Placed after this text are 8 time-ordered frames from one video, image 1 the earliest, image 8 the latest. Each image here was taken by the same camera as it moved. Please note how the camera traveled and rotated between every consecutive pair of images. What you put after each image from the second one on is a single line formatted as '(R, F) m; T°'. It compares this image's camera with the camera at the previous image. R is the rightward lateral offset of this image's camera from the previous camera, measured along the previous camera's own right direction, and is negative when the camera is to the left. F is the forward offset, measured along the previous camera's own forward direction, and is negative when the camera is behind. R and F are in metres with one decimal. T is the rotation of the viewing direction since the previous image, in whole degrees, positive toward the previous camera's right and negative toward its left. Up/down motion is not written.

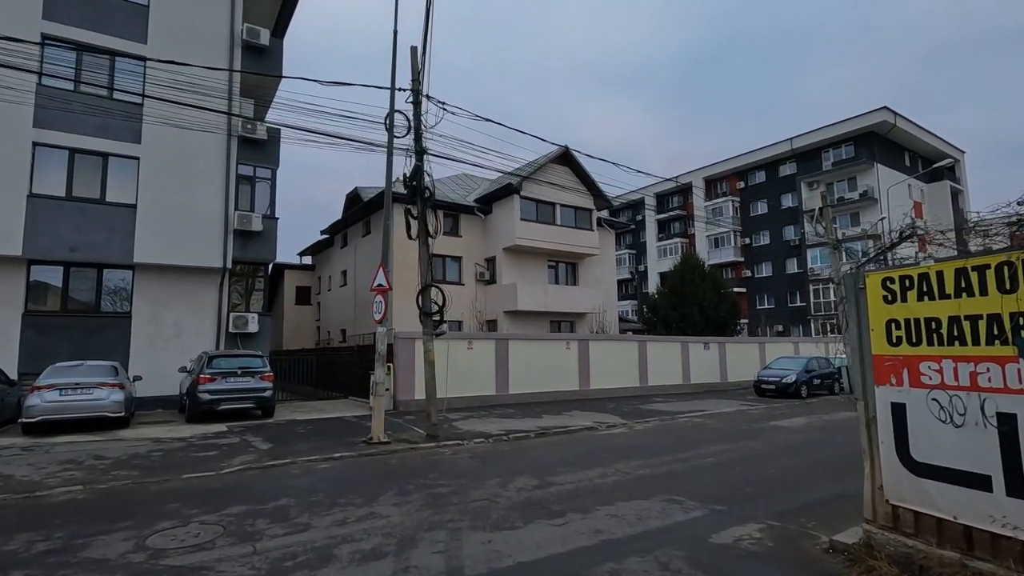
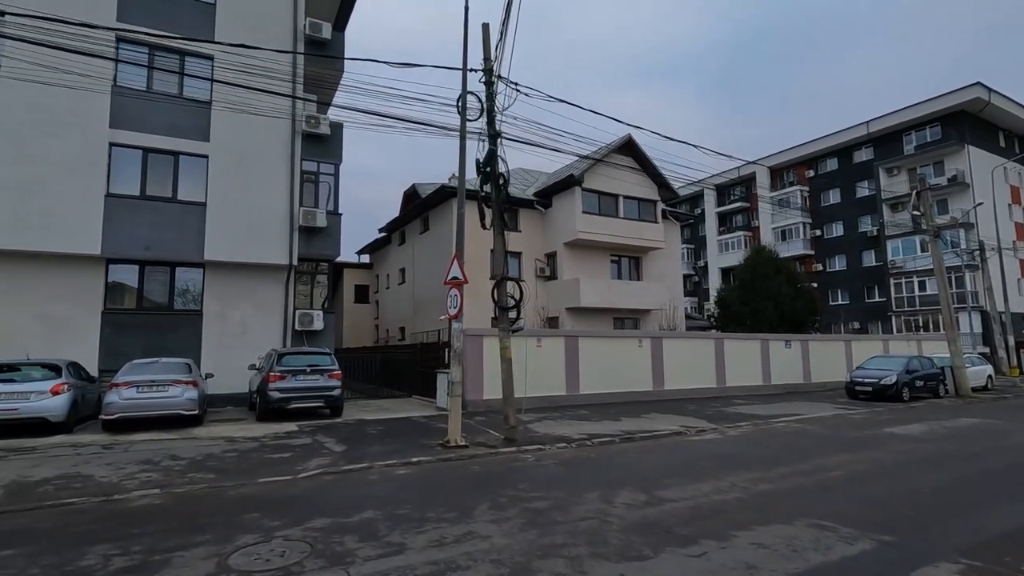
(-0.7, +0.8) m; -5°
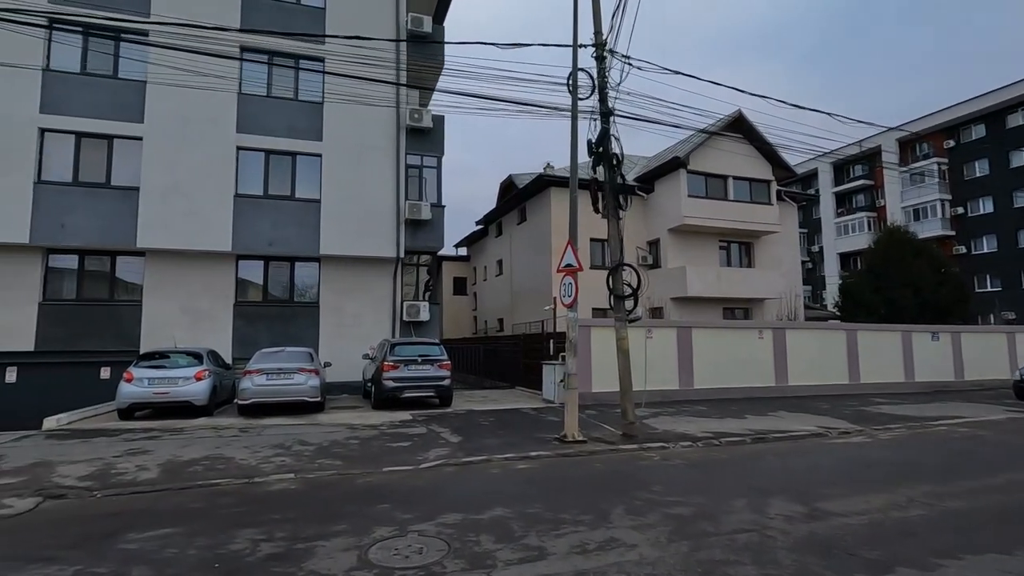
(-0.5, +0.4) m; -10°
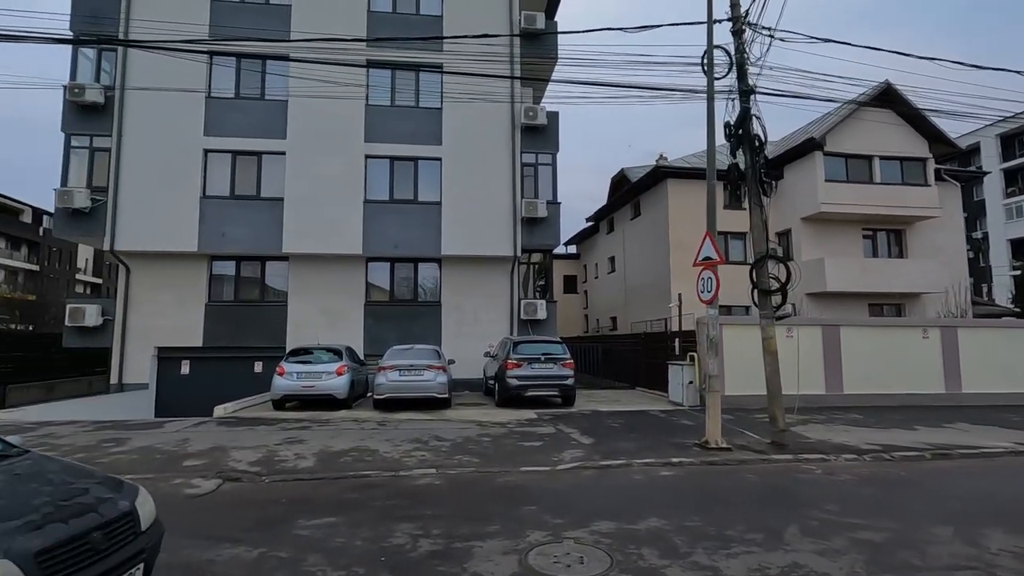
(-0.5, +0.2) m; -11°
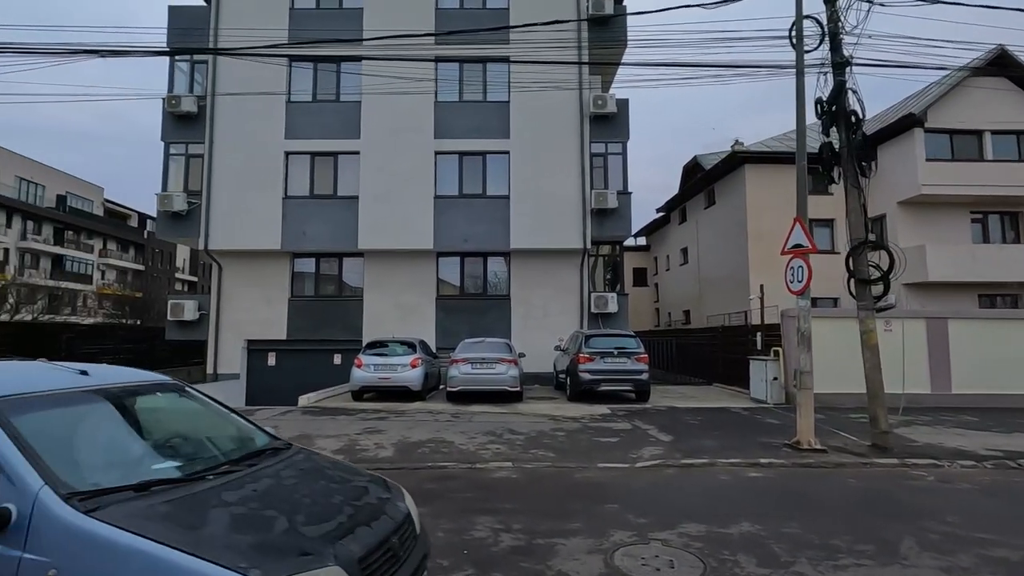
(-0.1, +0.1) m; -7°
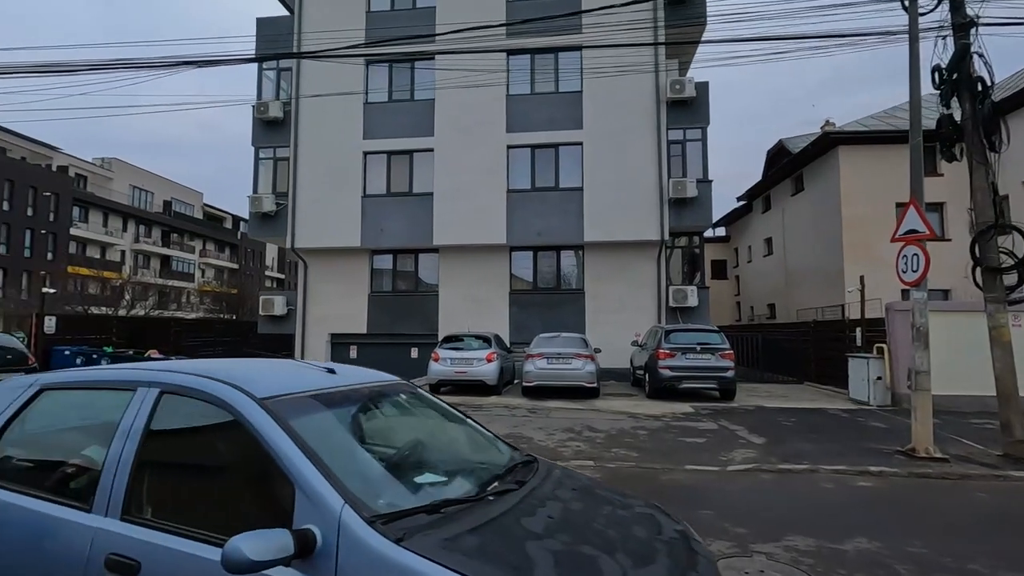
(-0.1, +0.2) m; -7°
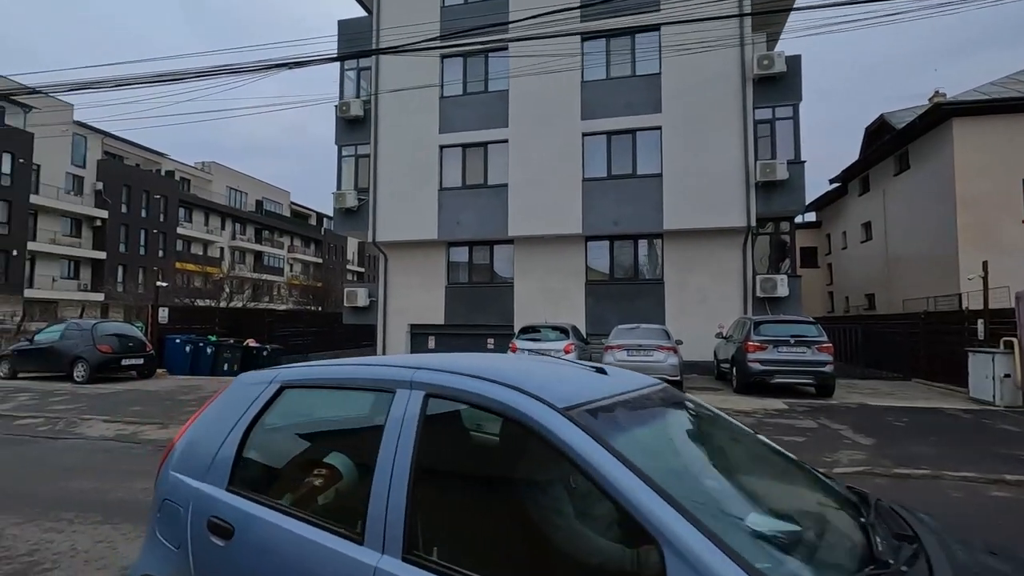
(-0.2, +0.1) m; -8°
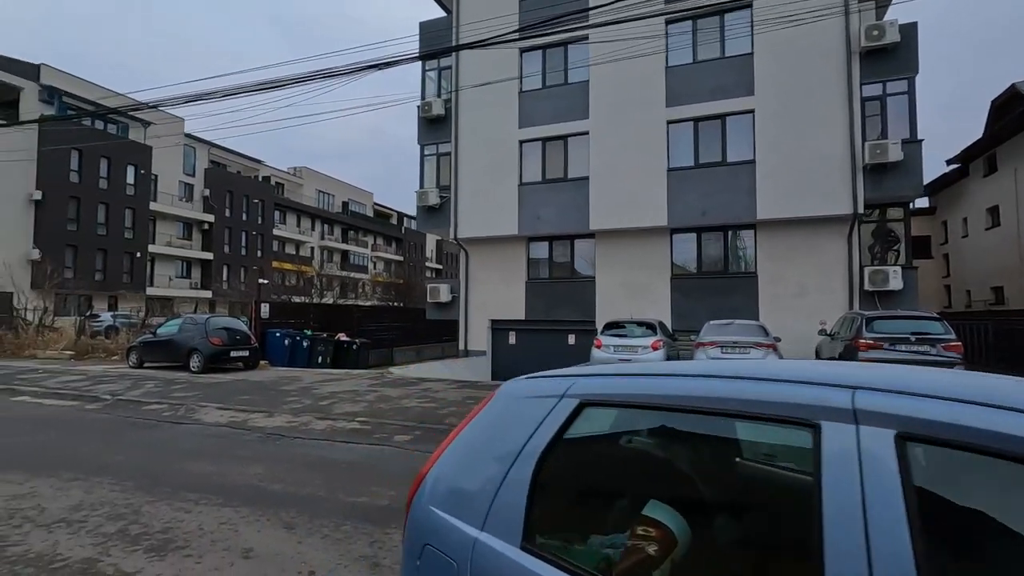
(-0.2, +0.2) m; -8°
